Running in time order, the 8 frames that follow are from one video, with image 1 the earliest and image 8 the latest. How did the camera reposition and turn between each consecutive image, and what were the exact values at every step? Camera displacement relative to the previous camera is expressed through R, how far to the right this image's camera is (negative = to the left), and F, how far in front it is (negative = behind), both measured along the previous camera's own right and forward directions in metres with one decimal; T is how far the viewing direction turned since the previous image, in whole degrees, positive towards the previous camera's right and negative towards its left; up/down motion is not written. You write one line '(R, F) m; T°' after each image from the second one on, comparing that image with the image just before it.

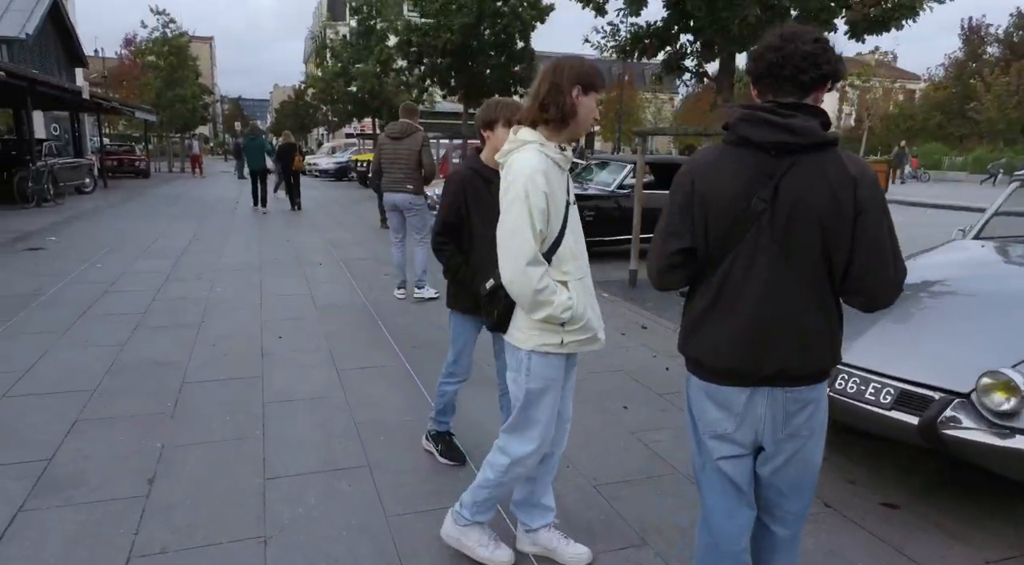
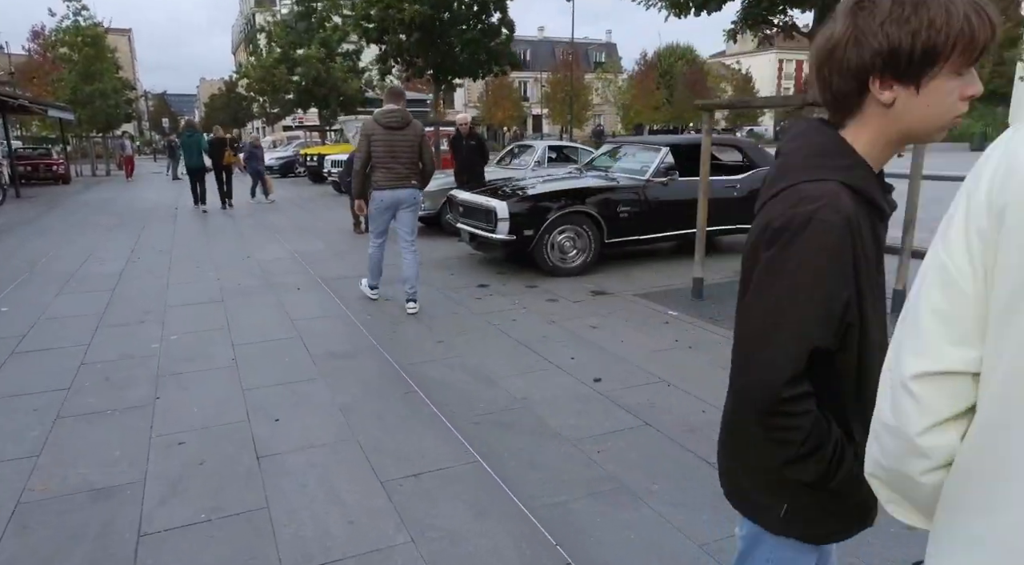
(-0.8, +1.6) m; +4°
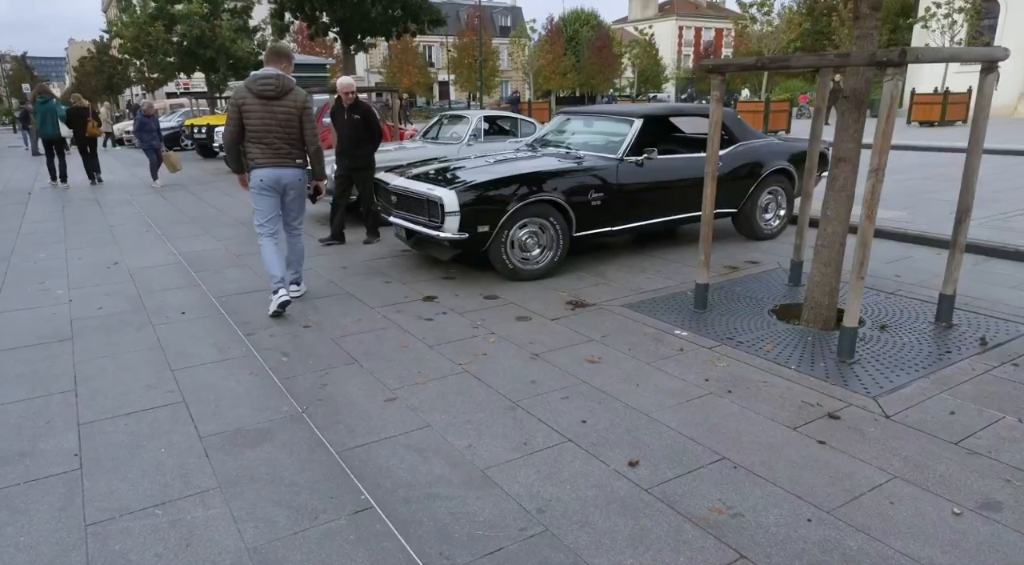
(-0.4, +1.5) m; +8°
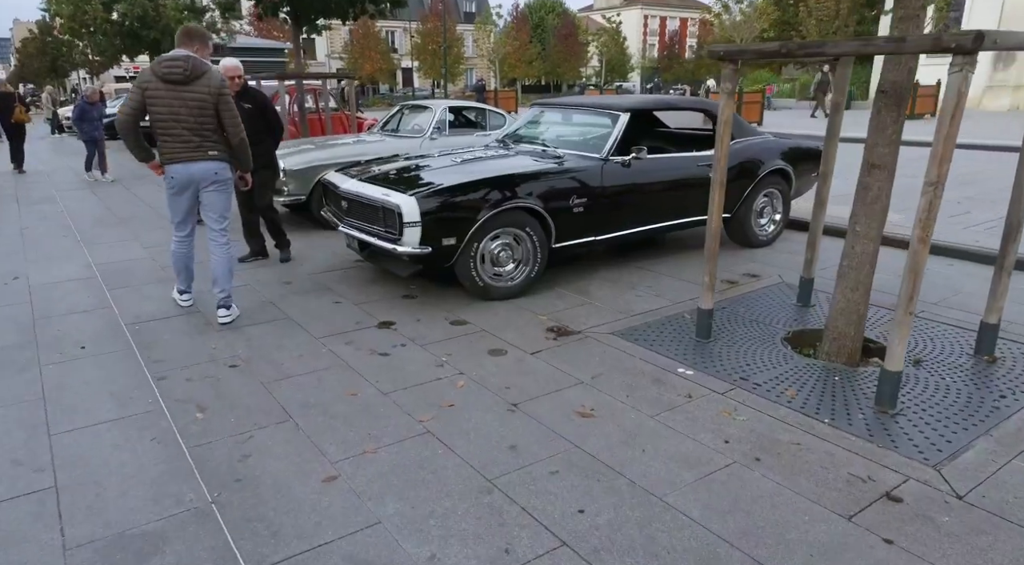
(0.0, +0.8) m; +3°
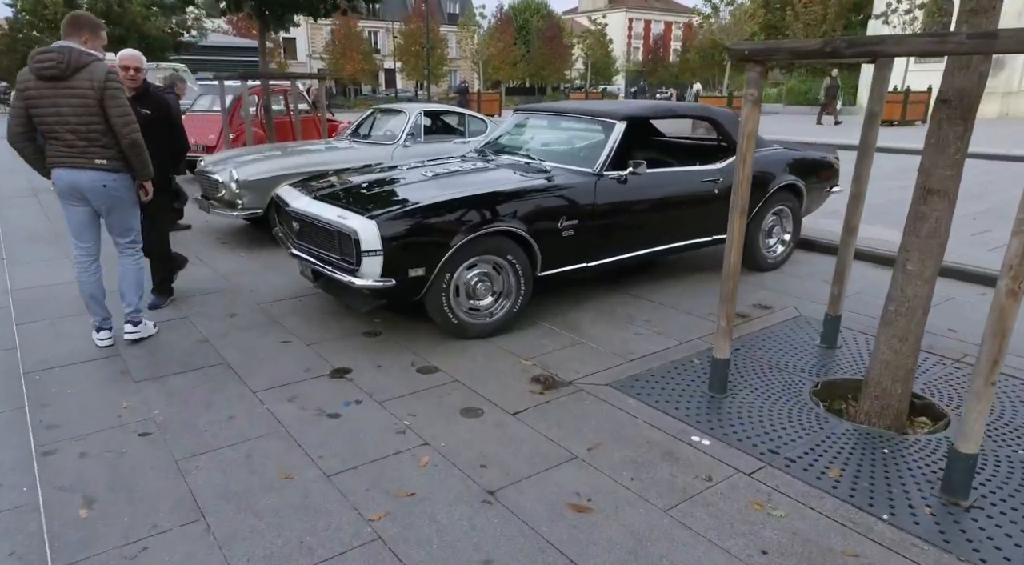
(0.0, +0.7) m; +1°
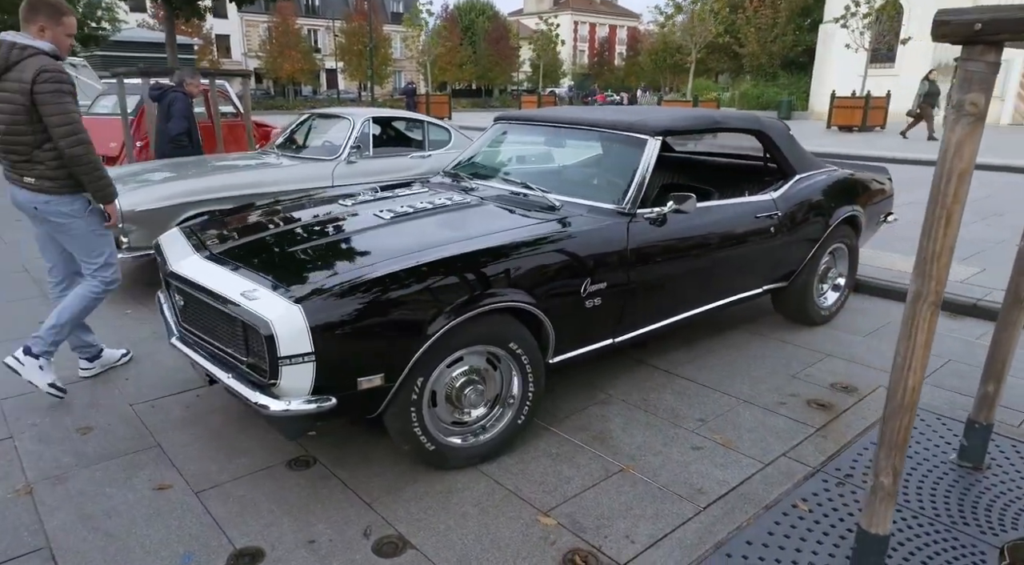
(-0.3, +1.5) m; +5°
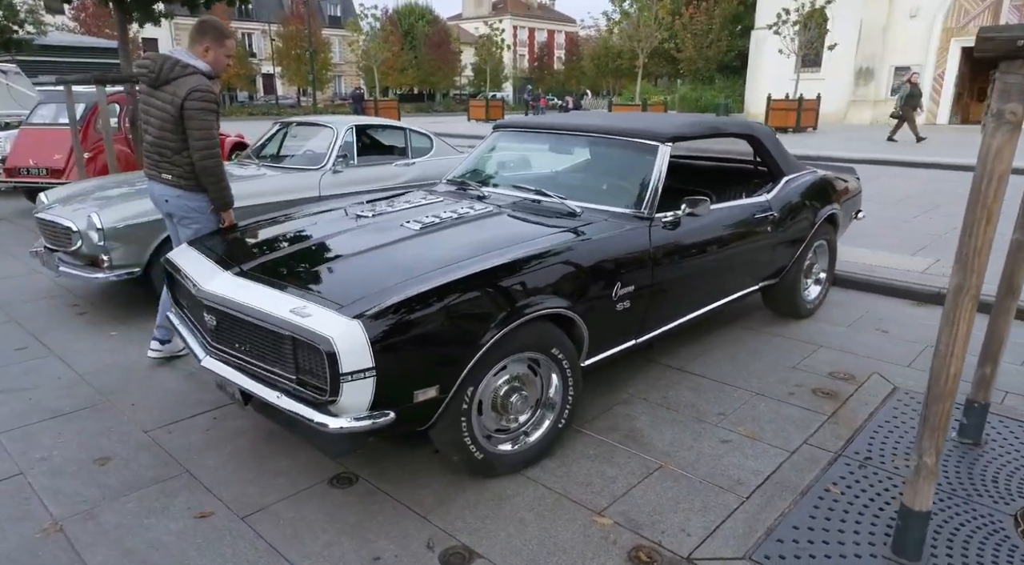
(-0.4, 0.0) m; +5°
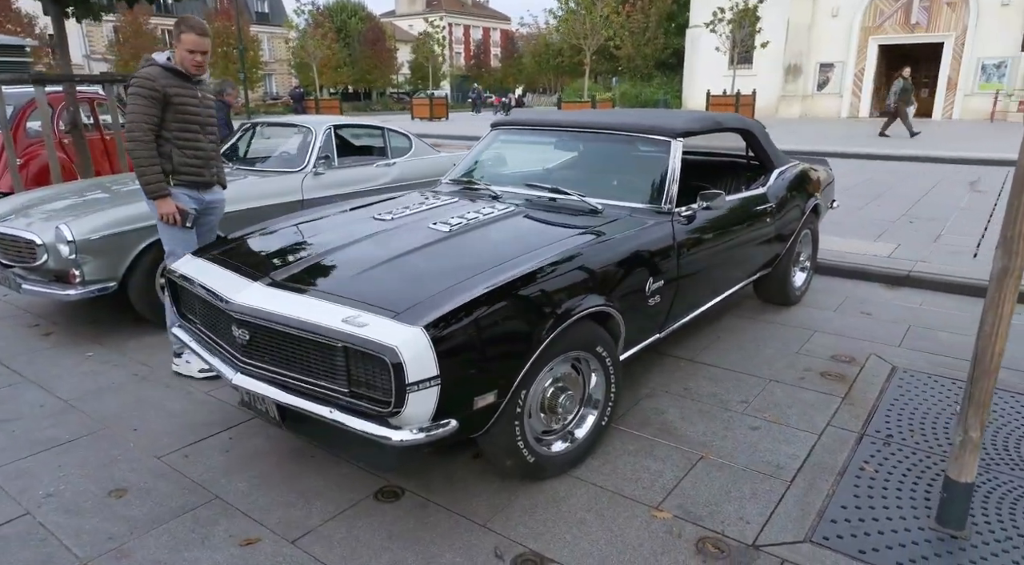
(-0.5, +0.1) m; +6°
